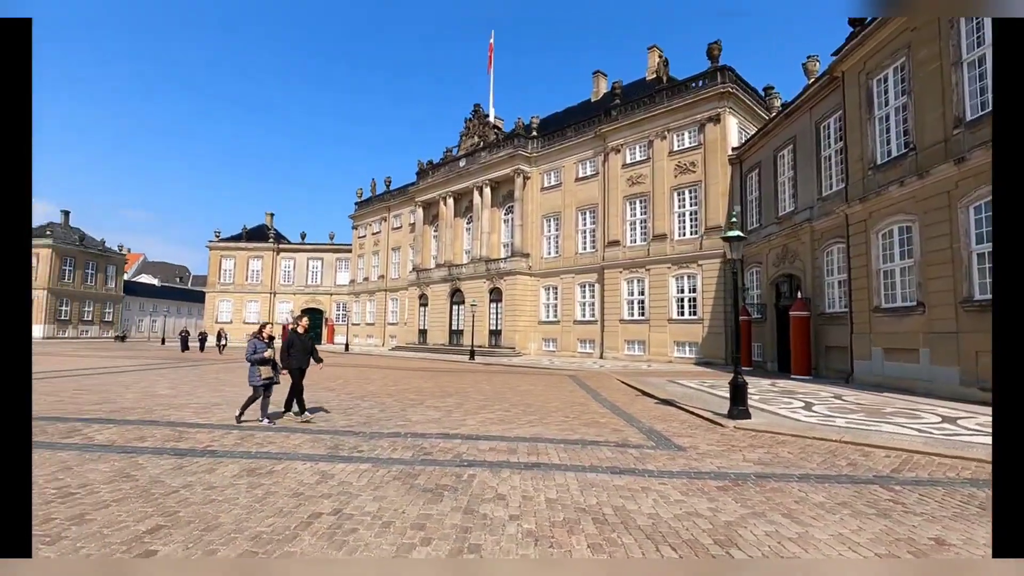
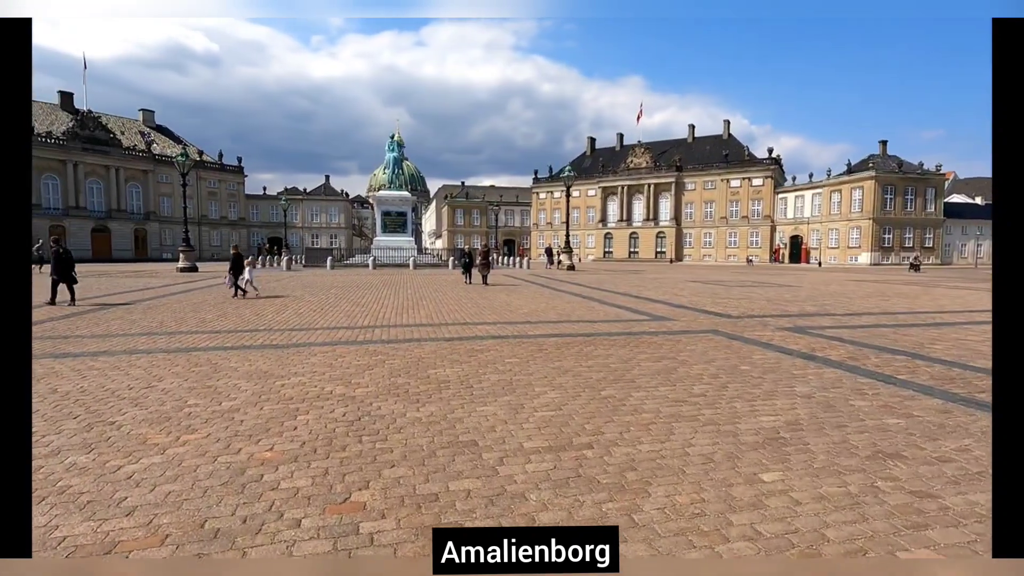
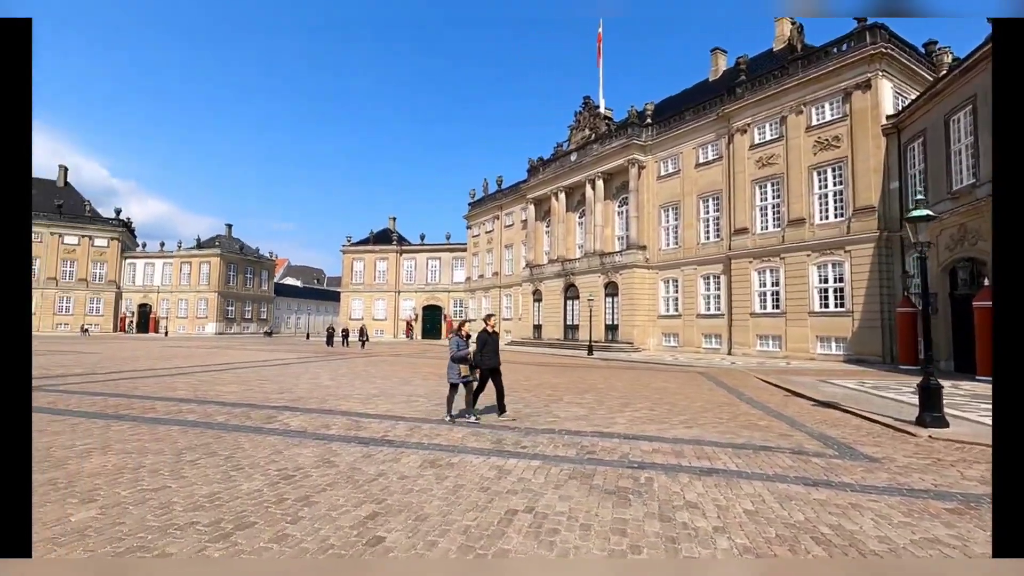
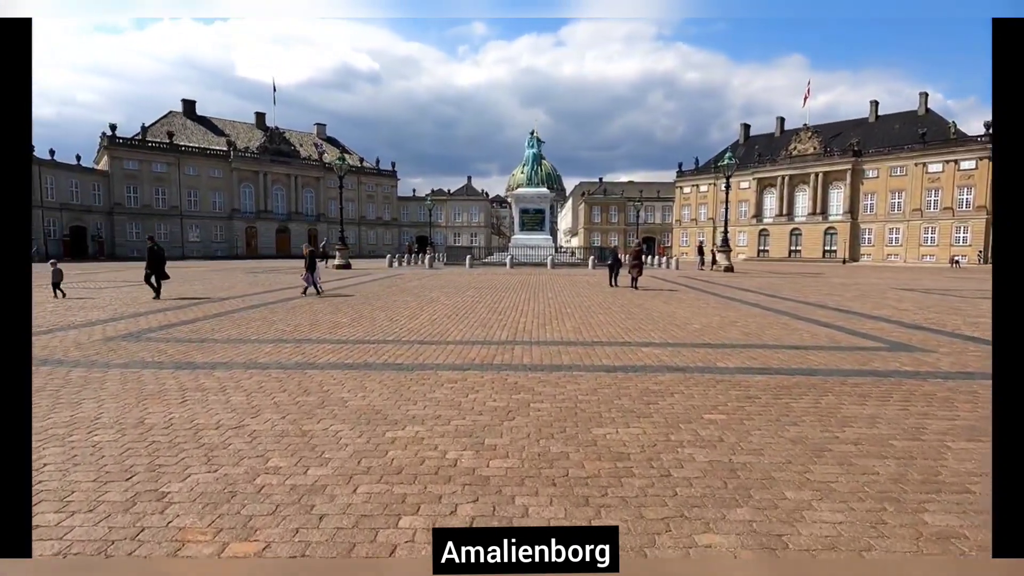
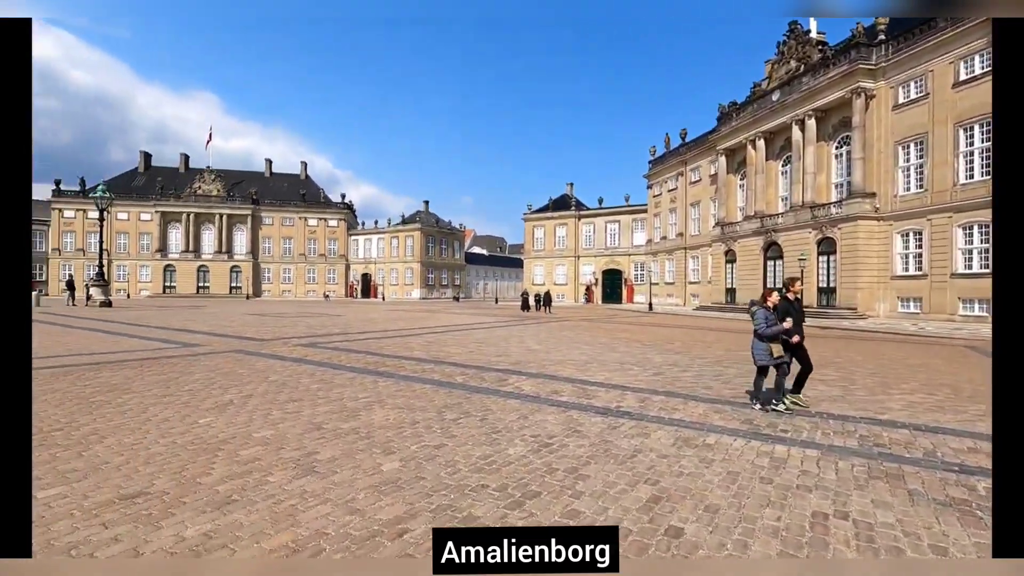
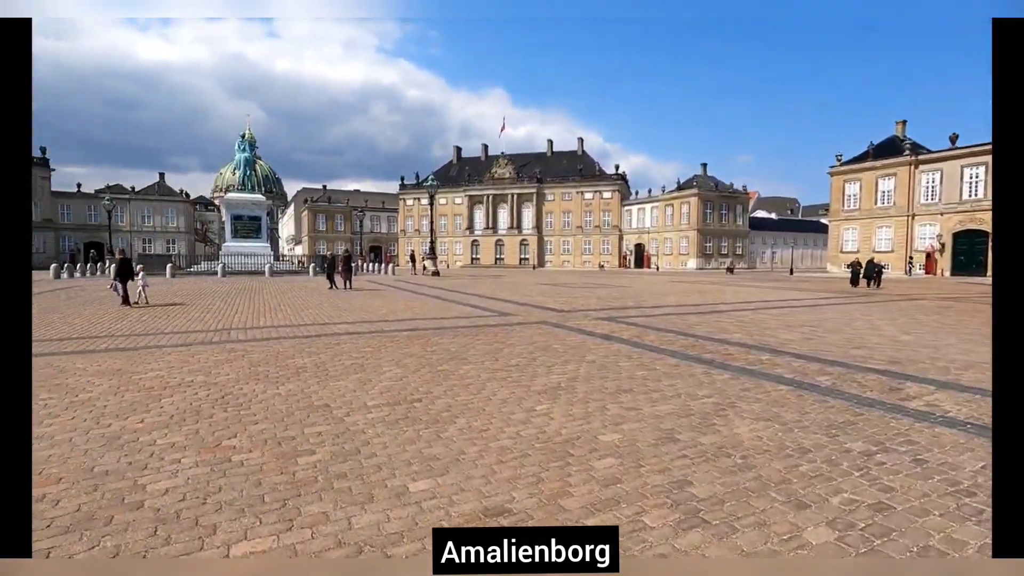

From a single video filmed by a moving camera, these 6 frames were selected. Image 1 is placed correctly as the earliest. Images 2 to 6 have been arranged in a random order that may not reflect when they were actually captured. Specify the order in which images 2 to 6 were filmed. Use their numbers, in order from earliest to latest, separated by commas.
3, 5, 6, 2, 4
